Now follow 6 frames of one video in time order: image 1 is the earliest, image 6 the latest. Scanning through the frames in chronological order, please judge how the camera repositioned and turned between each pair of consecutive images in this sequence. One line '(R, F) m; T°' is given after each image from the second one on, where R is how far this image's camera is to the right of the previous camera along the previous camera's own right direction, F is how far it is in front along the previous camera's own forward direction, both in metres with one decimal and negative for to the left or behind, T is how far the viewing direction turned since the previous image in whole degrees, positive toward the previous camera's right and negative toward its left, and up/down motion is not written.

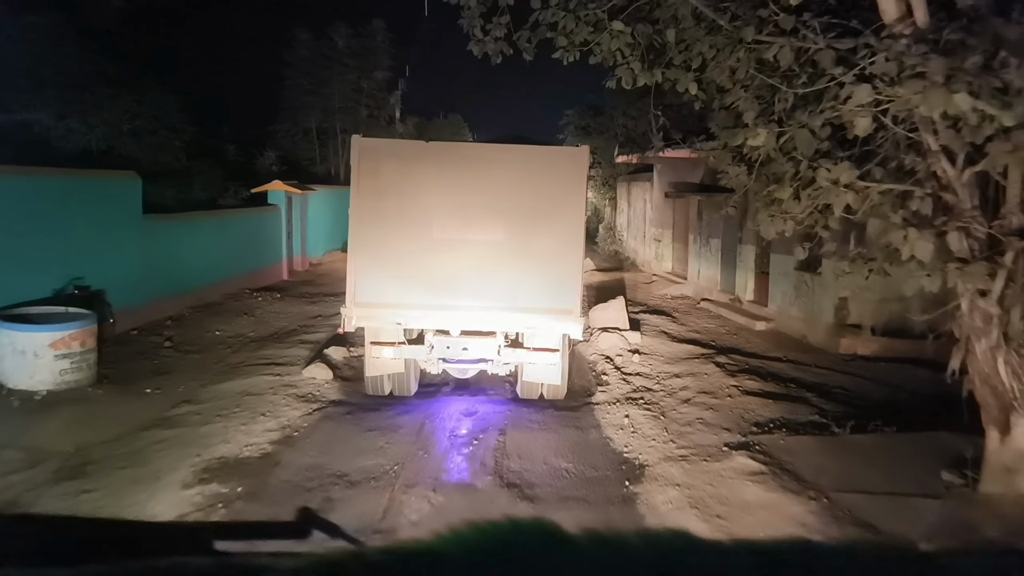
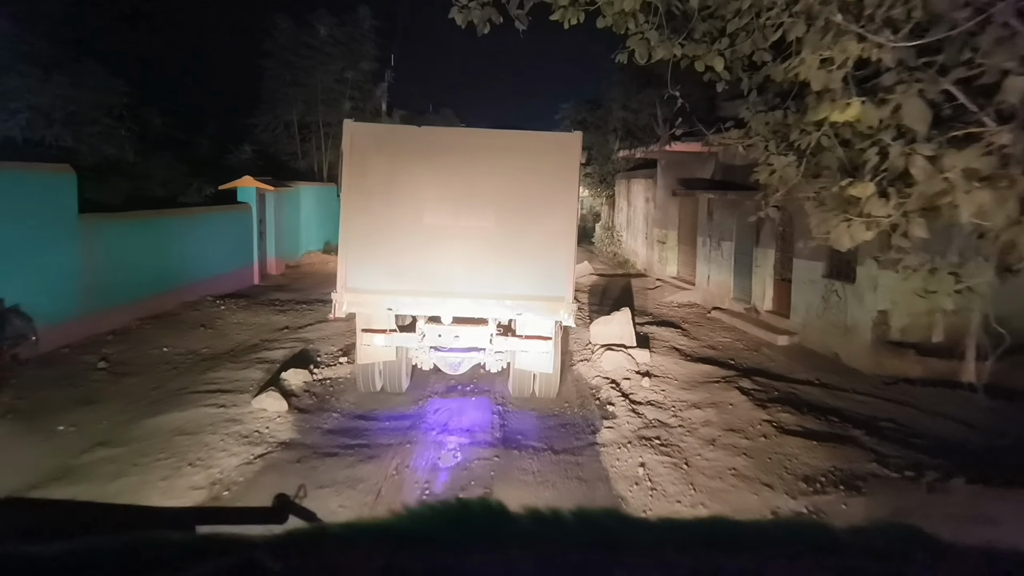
(0.0, +1.4) m; 0°
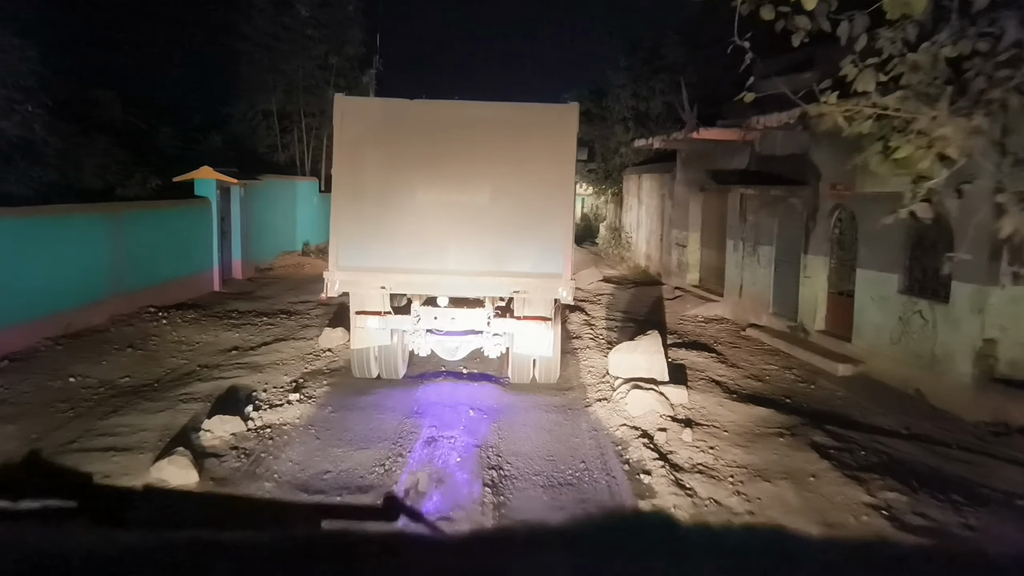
(0.0, +2.1) m; 0°
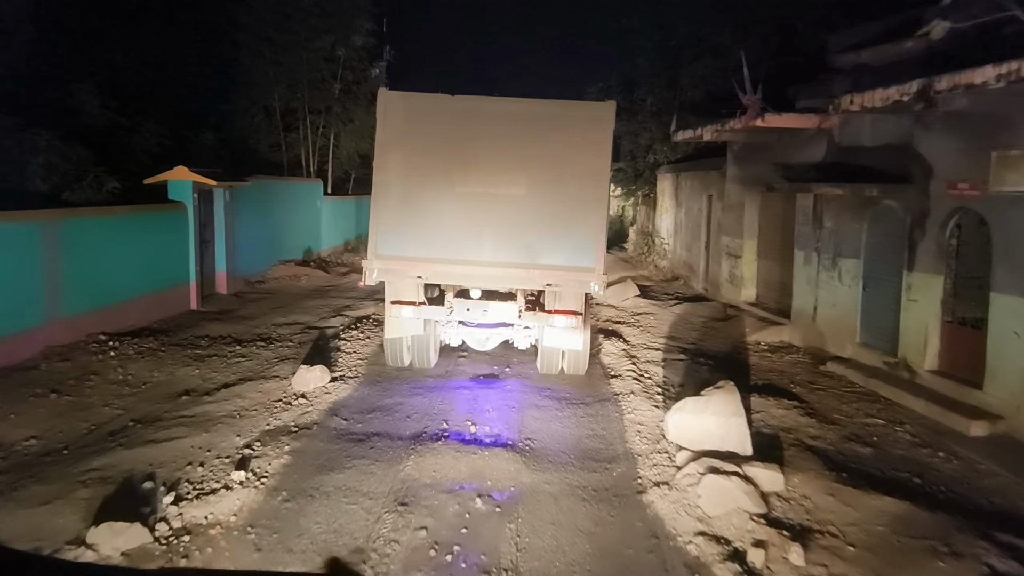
(0.0, +2.1) m; -2°
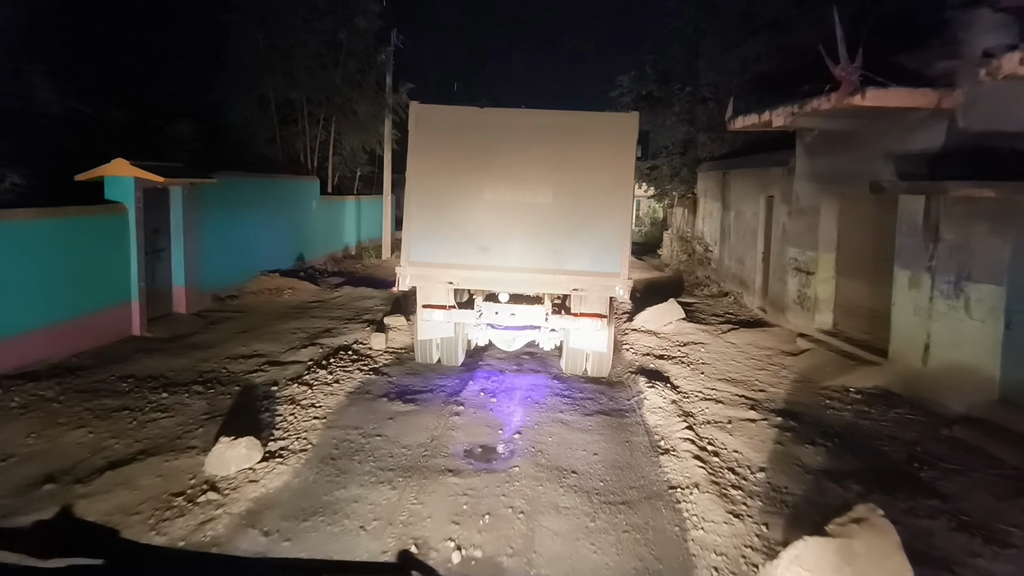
(+0.1, +2.4) m; -2°
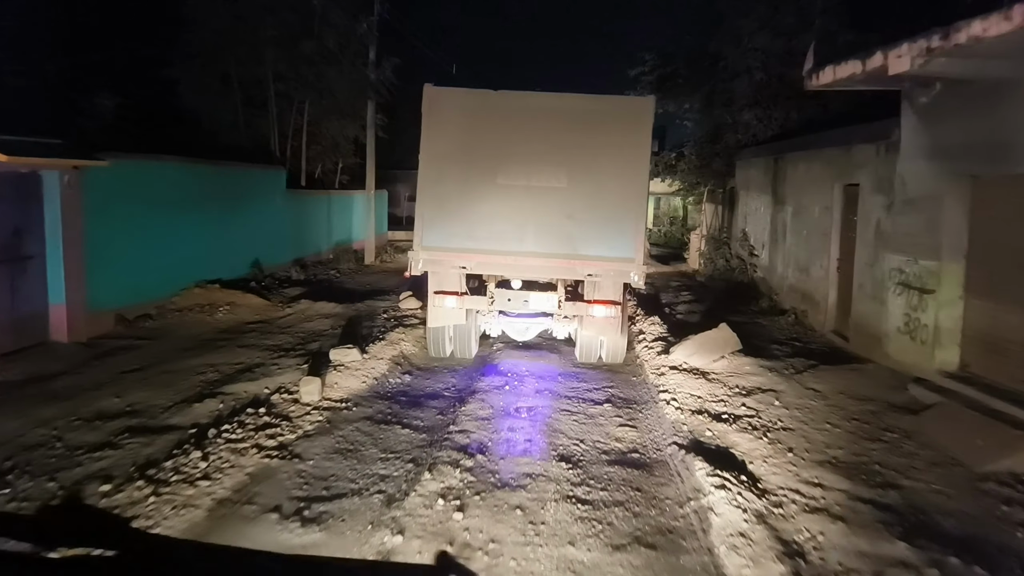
(+0.2, +3.0) m; -1°
